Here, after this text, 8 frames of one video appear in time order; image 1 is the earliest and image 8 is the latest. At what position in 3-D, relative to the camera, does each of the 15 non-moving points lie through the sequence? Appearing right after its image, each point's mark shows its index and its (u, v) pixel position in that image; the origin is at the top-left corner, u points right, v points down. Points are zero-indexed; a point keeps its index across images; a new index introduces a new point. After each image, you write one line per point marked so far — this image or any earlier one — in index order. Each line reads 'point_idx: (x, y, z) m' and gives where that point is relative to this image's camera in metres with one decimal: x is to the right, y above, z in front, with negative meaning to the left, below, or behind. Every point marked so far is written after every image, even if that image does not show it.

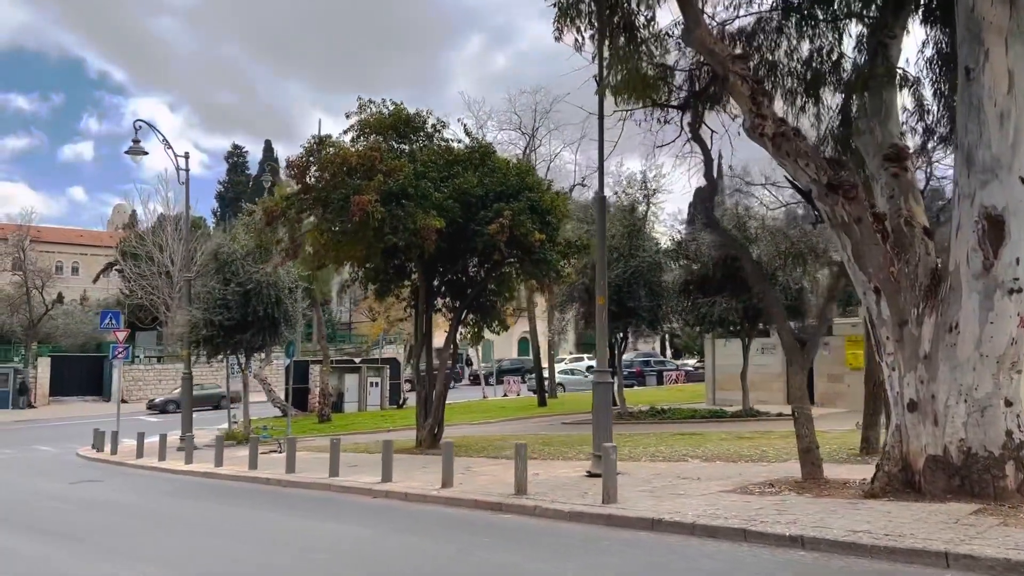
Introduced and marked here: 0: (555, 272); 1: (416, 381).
0: (+0.9, +0.3, +18.4) m
1: (-2.1, -2.1, +19.4) m
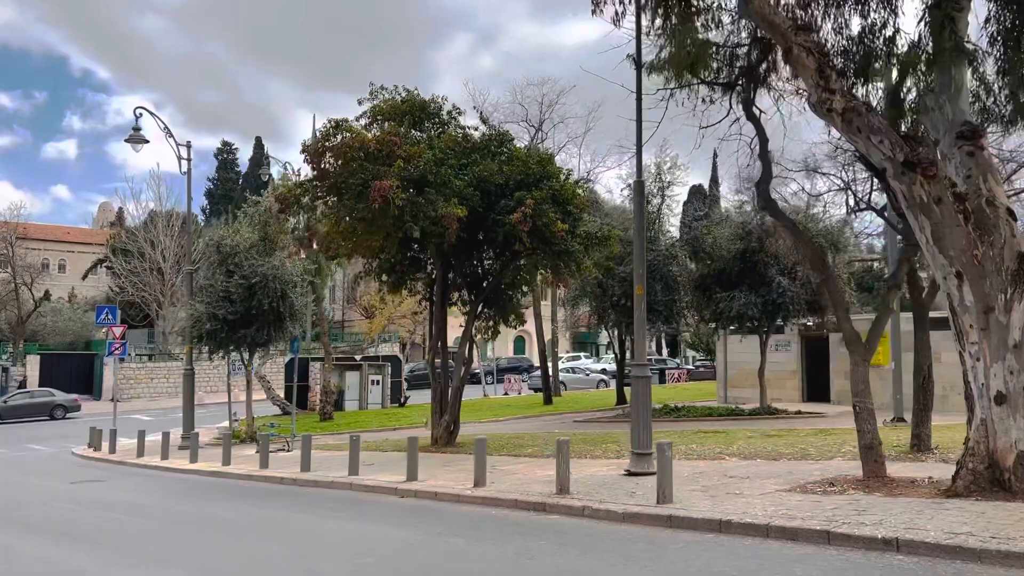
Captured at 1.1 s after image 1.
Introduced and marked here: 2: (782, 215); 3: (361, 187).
0: (+1.3, +0.5, +17.8) m
1: (-1.7, -1.9, +18.7) m
2: (+3.2, +0.9, +10.2) m
3: (-2.6, +1.8, +15.4) m
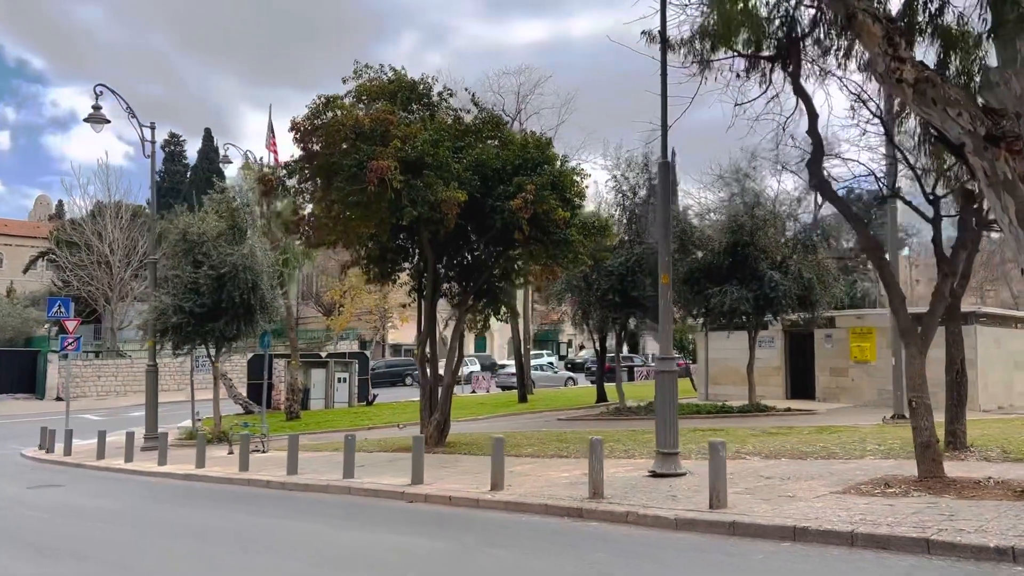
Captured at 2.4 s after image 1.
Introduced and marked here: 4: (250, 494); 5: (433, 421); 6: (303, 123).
0: (+1.2, +0.7, +16.9) m
1: (-1.9, -1.7, +17.7) m
2: (+3.6, +1.0, +9.5) m
3: (-2.5, +2.0, +14.3) m
4: (-3.9, -3.1, +13.0) m
5: (-1.6, -2.6, +17.2) m
6: (-3.6, +2.9, +14.9) m
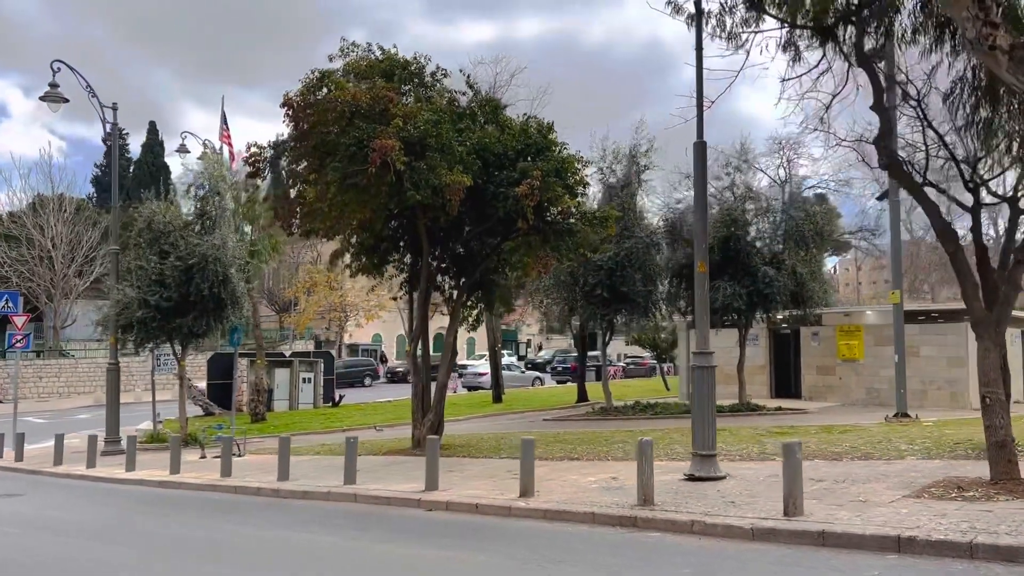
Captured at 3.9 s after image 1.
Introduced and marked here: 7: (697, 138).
0: (+1.2, +0.8, +16.1) m
1: (-2.0, -1.6, +16.6) m
2: (+4.0, +1.1, +8.8) m
3: (-2.4, +2.2, +13.2) m
4: (-3.7, -3.0, +11.8) m
5: (-1.6, -2.5, +16.2) m
6: (-3.4, +3.0, +13.8) m
7: (+2.3, +1.9, +10.9) m
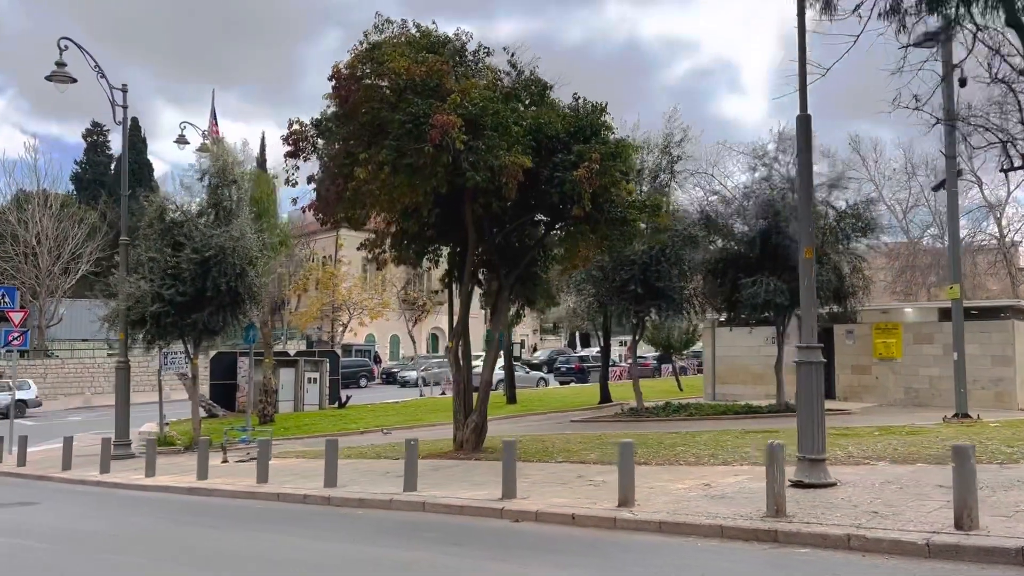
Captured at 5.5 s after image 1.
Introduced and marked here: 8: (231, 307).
0: (+2.1, +0.9, +15.1) m
1: (-1.1, -1.4, +15.5) m
2: (+5.0, +1.3, +7.8) m
3: (-1.4, +2.3, +12.2) m
4: (-2.7, -2.8, +10.7) m
5: (-0.7, -2.4, +15.1) m
6: (-2.5, +3.2, +12.7) m
7: (+3.3, +2.0, +9.9) m
8: (-6.3, -0.4, +19.2) m
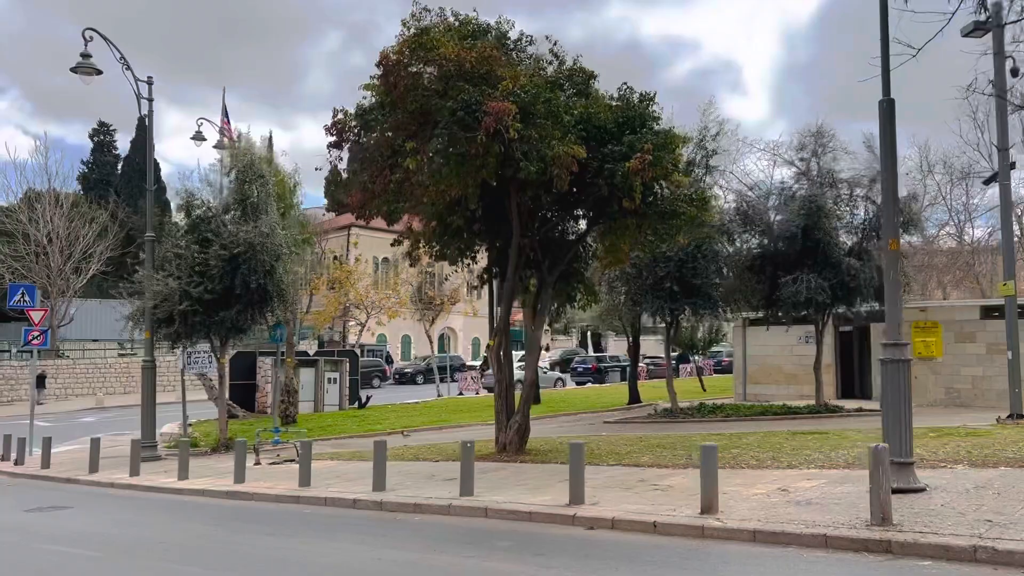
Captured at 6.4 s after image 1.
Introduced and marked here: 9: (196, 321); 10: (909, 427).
0: (+2.9, +1.0, +14.6) m
1: (-0.3, -1.4, +15.0) m
2: (+5.8, +1.3, +7.3) m
3: (-0.7, +2.4, +11.6) m
4: (-2.0, -2.8, +10.2) m
5: (0.0, -2.3, +14.6) m
6: (-1.8, +3.2, +12.2) m
7: (+4.0, +2.1, +9.4) m
8: (-5.5, -0.4, +18.7) m
9: (-6.7, -0.7, +18.2) m
10: (+4.2, -1.5, +9.1) m
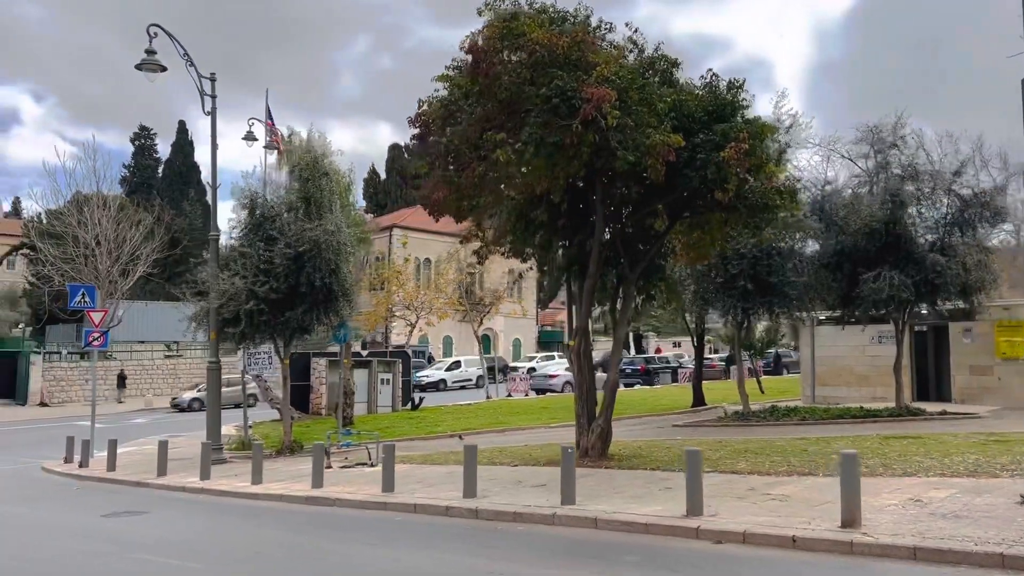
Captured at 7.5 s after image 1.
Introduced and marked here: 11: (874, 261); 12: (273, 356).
0: (+4.2, +1.0, +13.9) m
1: (+1.0, -1.3, +14.4) m
2: (+6.8, +1.4, +6.5) m
3: (+0.5, +2.4, +11.1) m
4: (-0.8, -2.7, +9.7) m
5: (+1.4, -2.3, +14.0) m
6: (-0.5, +3.3, +11.7) m
7: (+5.2, +2.1, +8.7) m
8: (-4.0, -0.4, +18.3) m
9: (-5.2, -0.7, +17.9) m
10: (+5.4, -1.4, +8.4) m
11: (+8.4, +0.6, +20.0) m
12: (-5.5, -1.5, +19.7) m
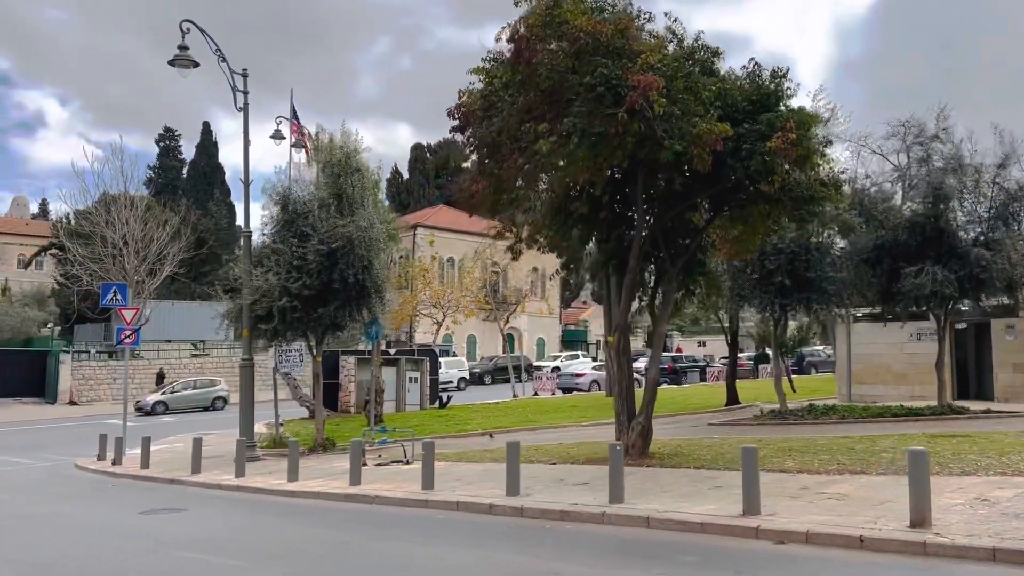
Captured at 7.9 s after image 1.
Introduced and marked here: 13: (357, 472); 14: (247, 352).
0: (+4.8, +1.1, +13.5) m
1: (+1.6, -1.2, +14.2) m
2: (+7.3, +1.5, +6.1) m
3: (+1.1, +2.5, +10.8) m
4: (-0.3, -2.6, +9.5) m
5: (+2.0, -2.2, +13.7) m
6: (0.0, +3.4, +11.4) m
7: (+5.7, +2.2, +8.3) m
8: (-3.3, -0.3, +18.2) m
9: (-4.5, -0.6, +17.7) m
10: (+5.8, -1.3, +8.0) m
11: (+9.1, +0.7, +19.5) m
12: (-4.7, -1.5, +19.6) m
13: (-2.3, -2.7, +12.7) m
14: (-5.6, -1.3, +18.1) m
